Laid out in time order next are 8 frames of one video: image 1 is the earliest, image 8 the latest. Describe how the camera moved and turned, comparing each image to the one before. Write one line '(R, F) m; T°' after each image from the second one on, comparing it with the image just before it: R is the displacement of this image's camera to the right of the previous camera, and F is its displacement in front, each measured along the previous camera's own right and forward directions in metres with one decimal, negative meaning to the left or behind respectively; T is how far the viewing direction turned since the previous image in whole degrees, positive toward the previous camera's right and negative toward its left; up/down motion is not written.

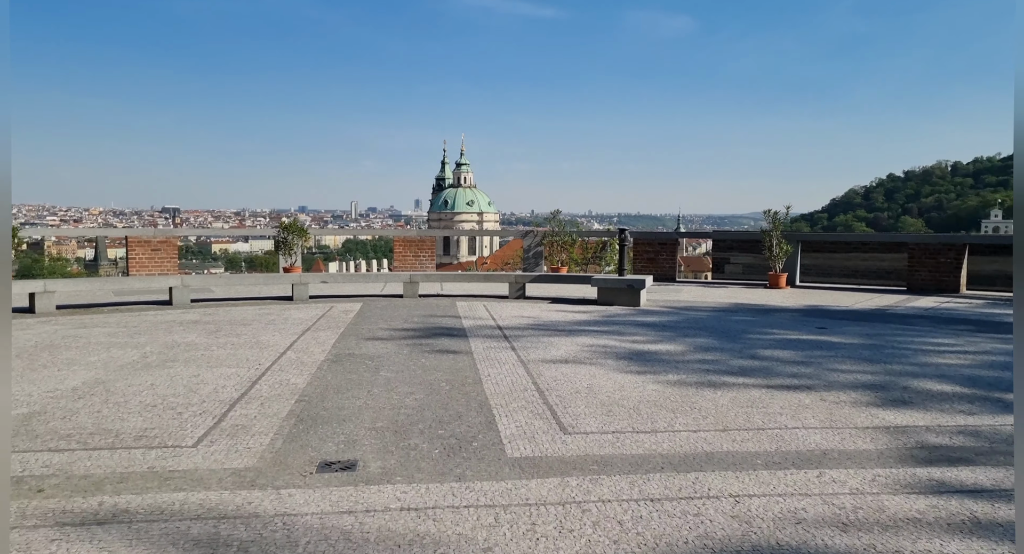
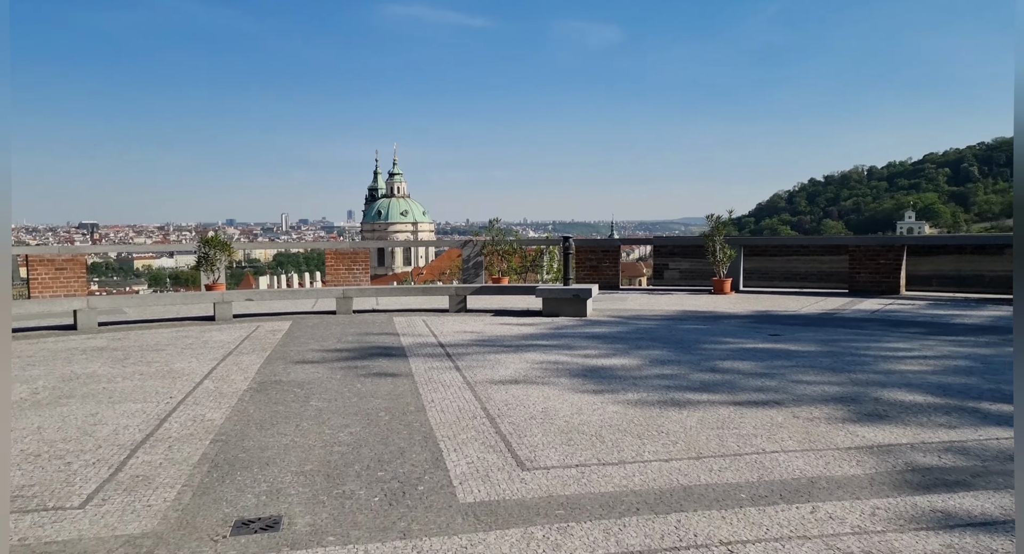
(-0.1, +0.6) m; +5°
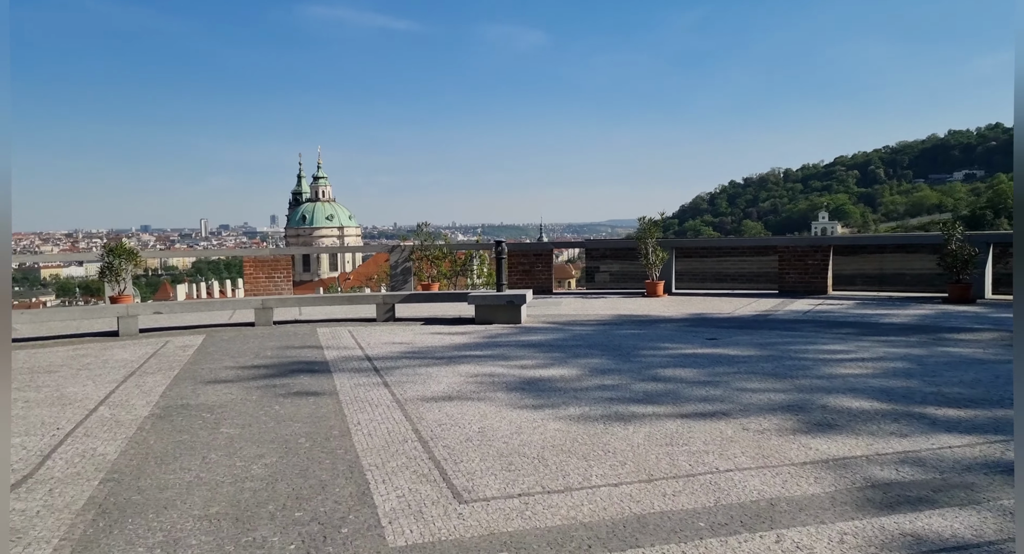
(0.0, +0.4) m; +5°
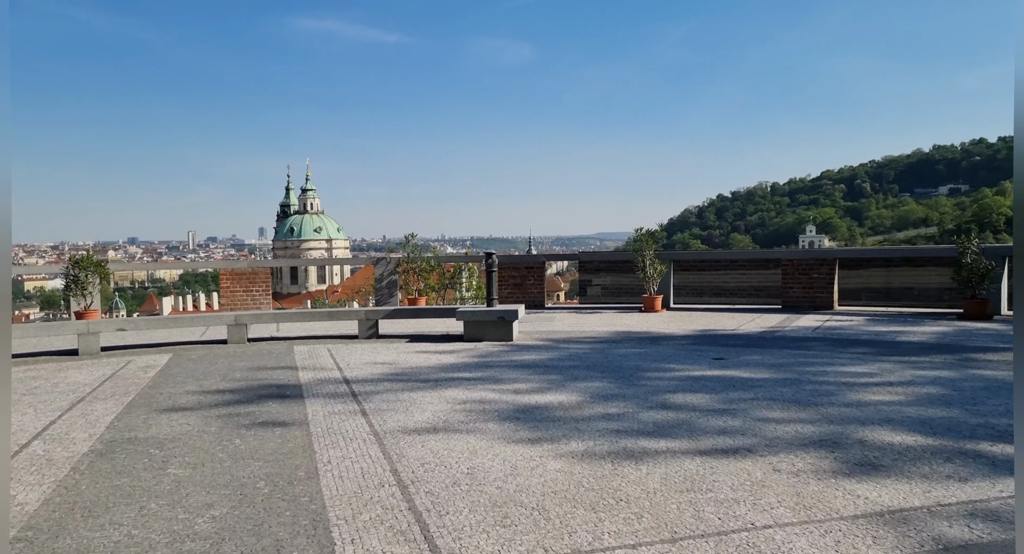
(0.0, +0.7) m; +1°
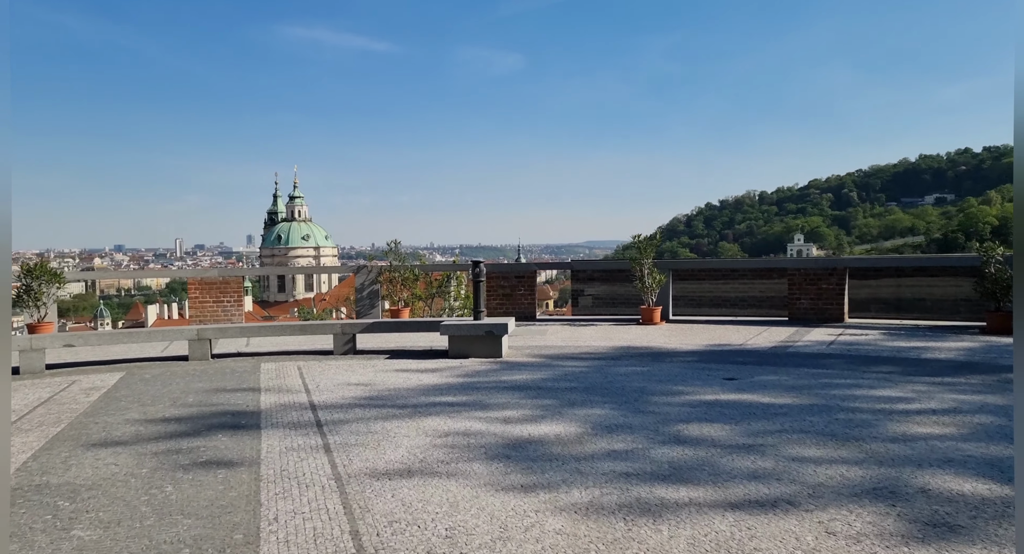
(0.0, +0.9) m; +1°
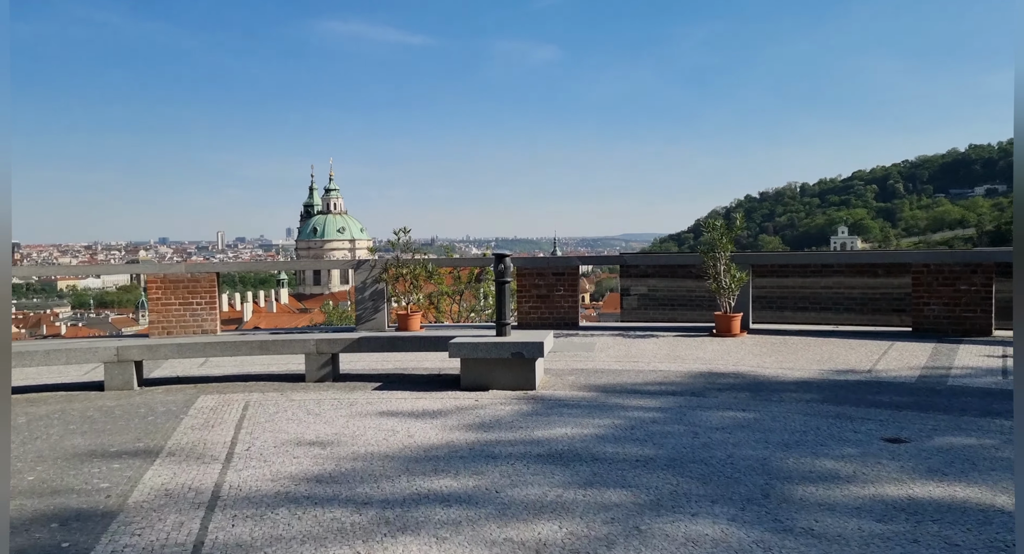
(0.0, +2.8) m; -3°
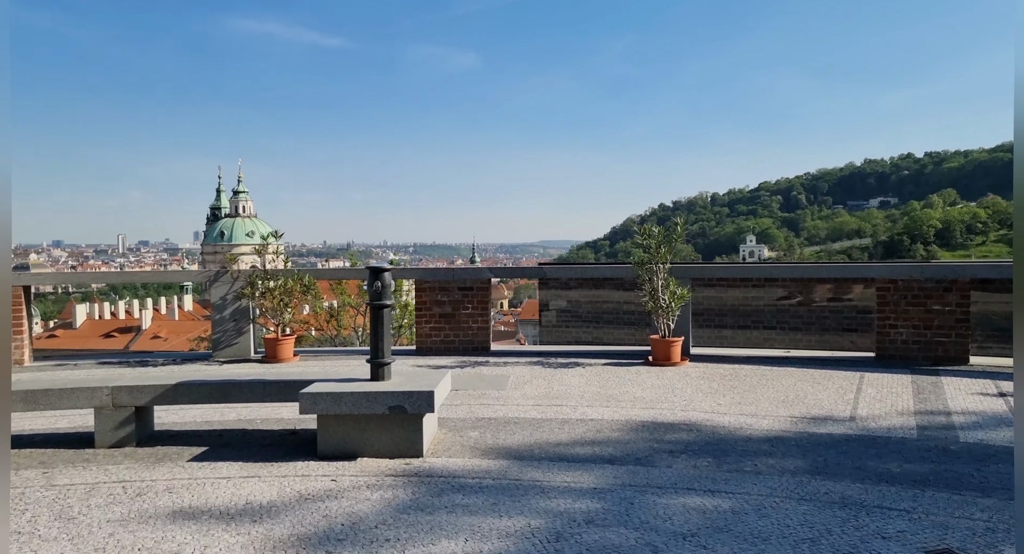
(+0.3, +1.9) m; +6°
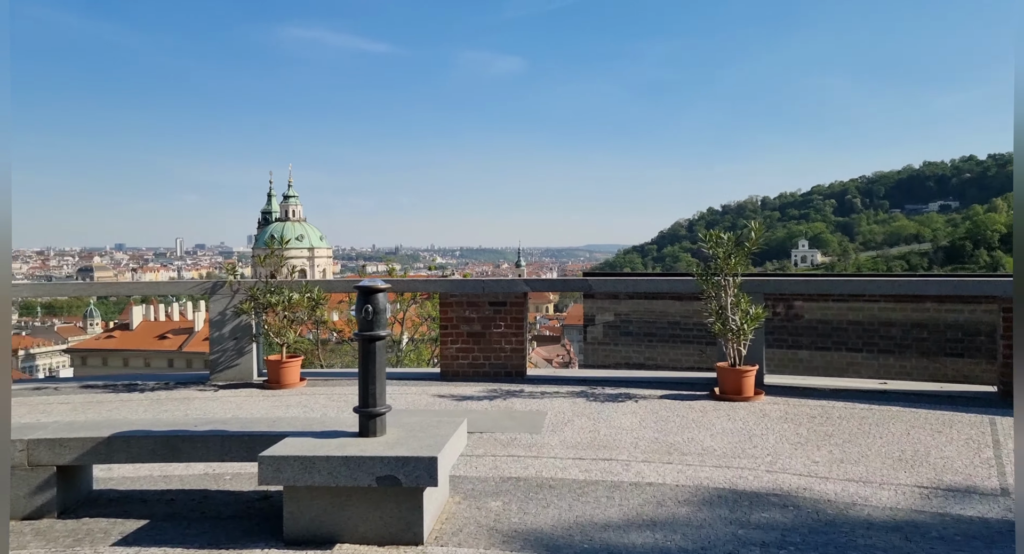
(+0.1, +1.4) m; -4°
